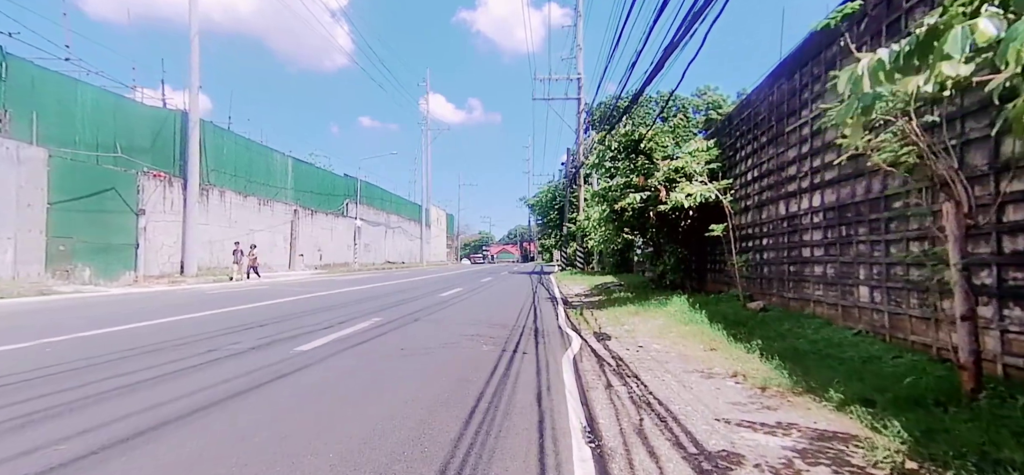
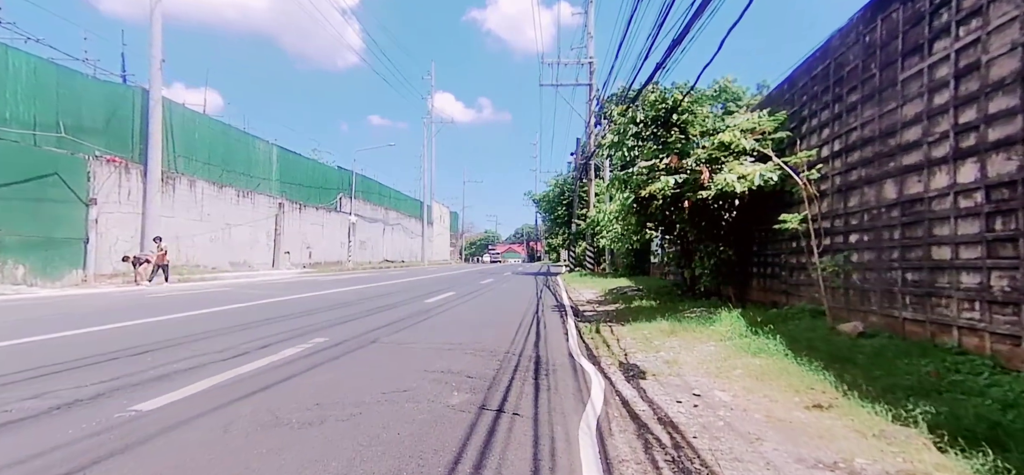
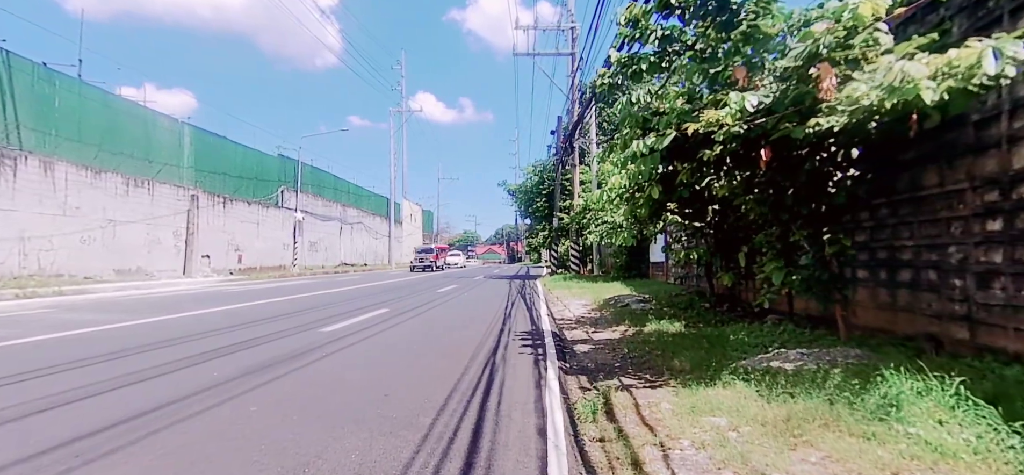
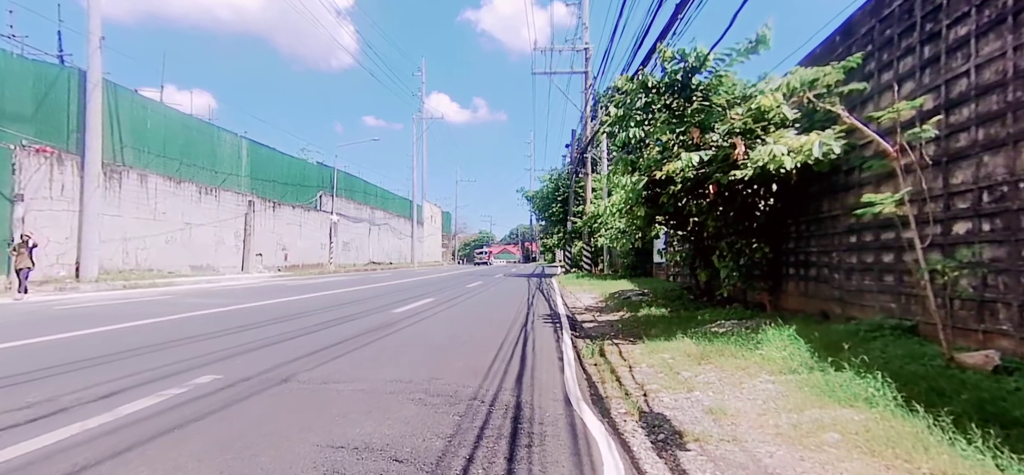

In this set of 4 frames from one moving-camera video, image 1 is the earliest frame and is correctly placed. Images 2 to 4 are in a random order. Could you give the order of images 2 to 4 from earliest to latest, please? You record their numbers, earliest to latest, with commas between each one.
2, 4, 3
